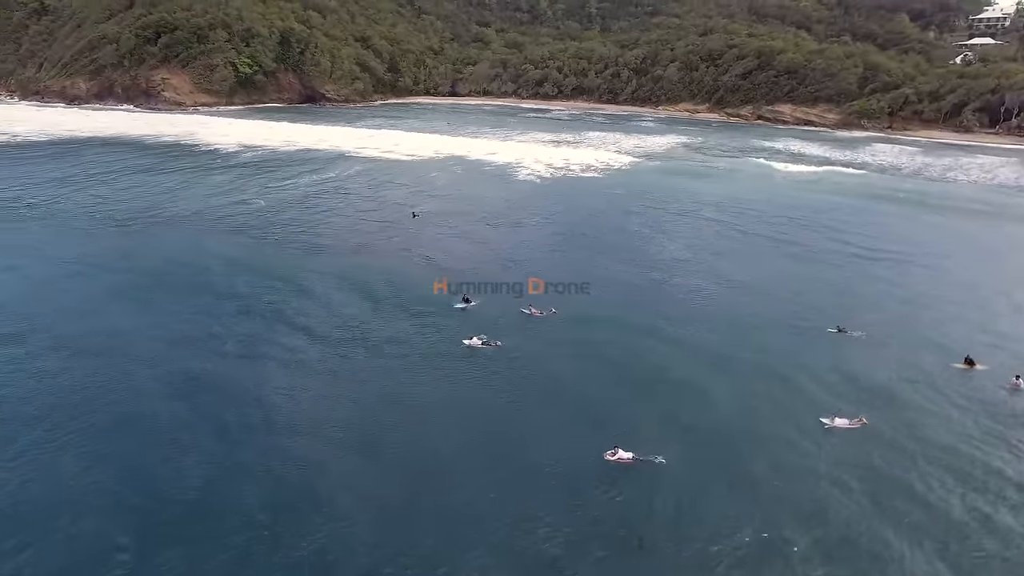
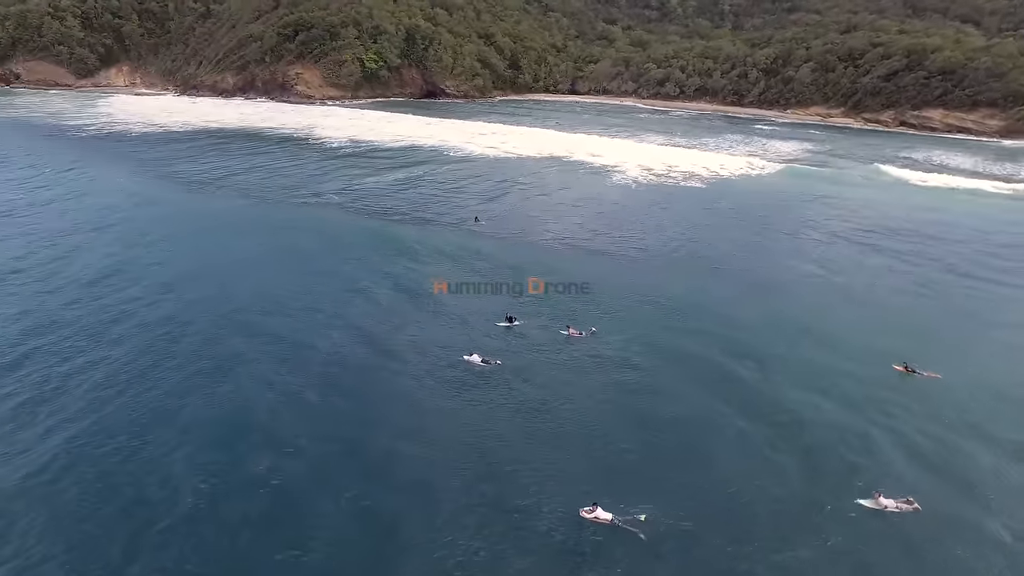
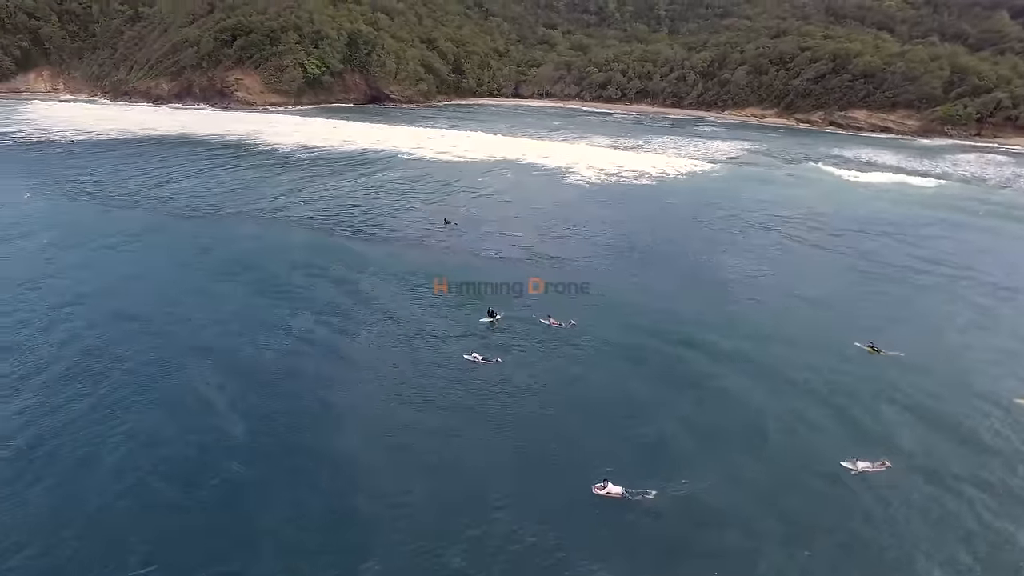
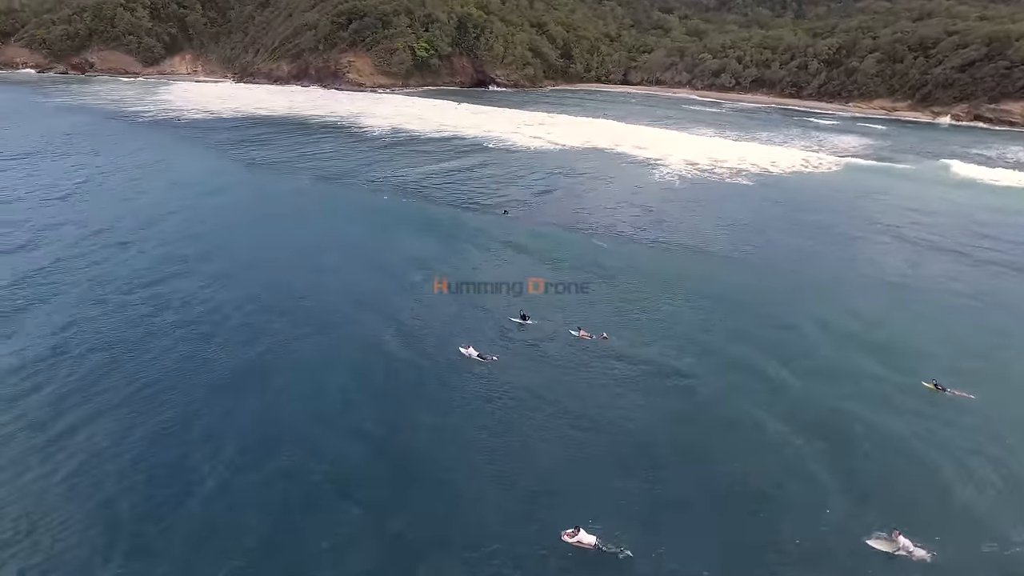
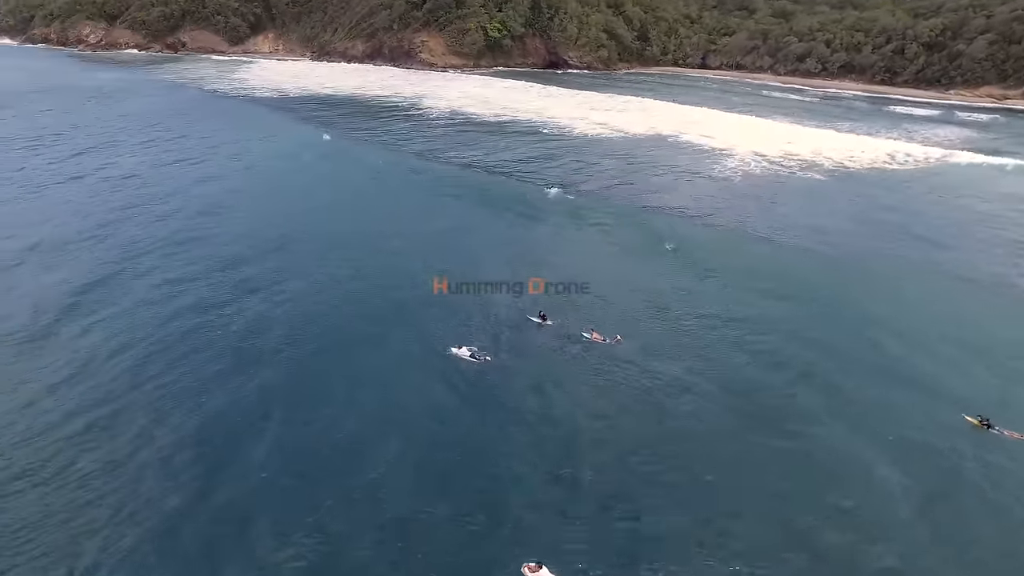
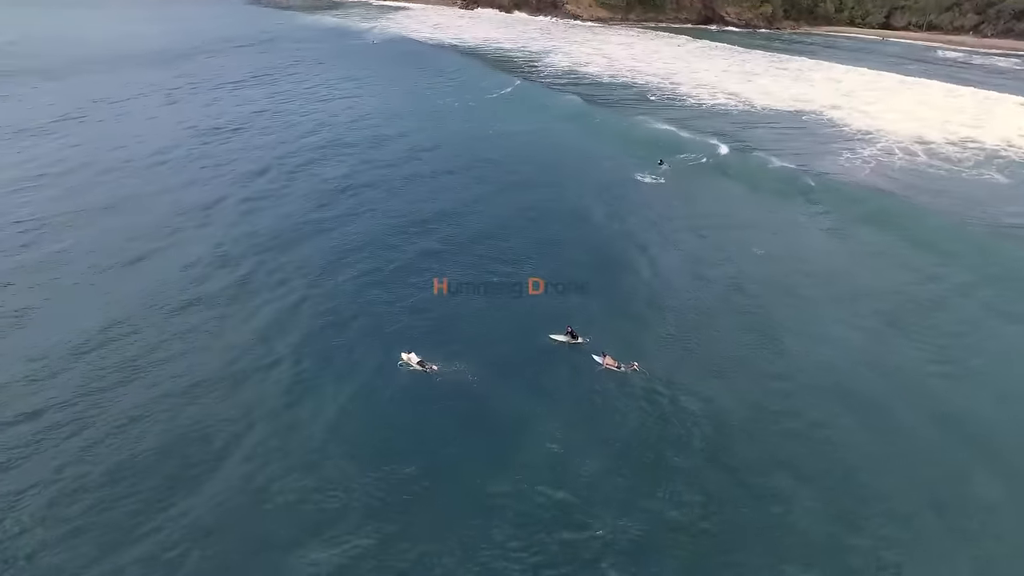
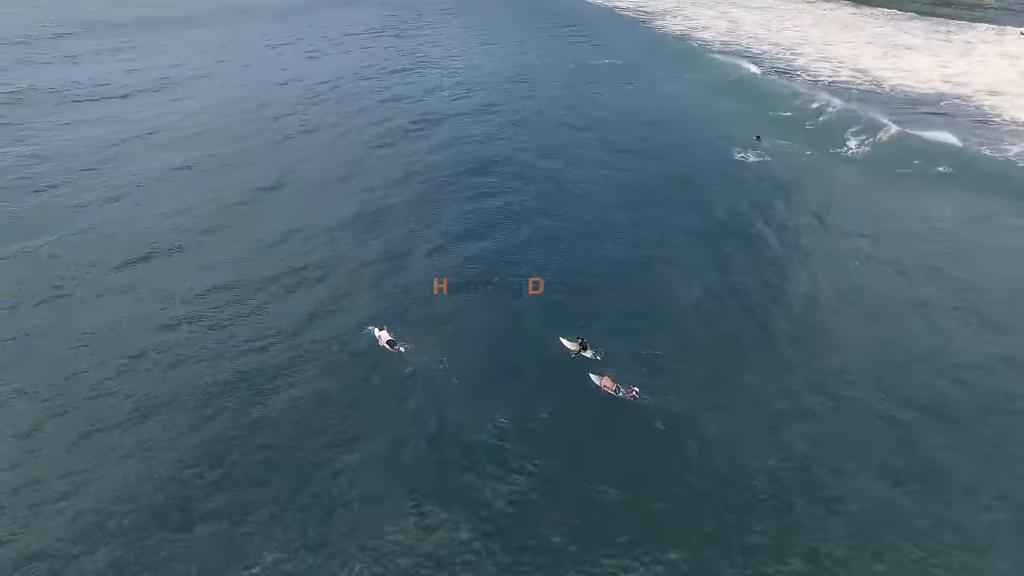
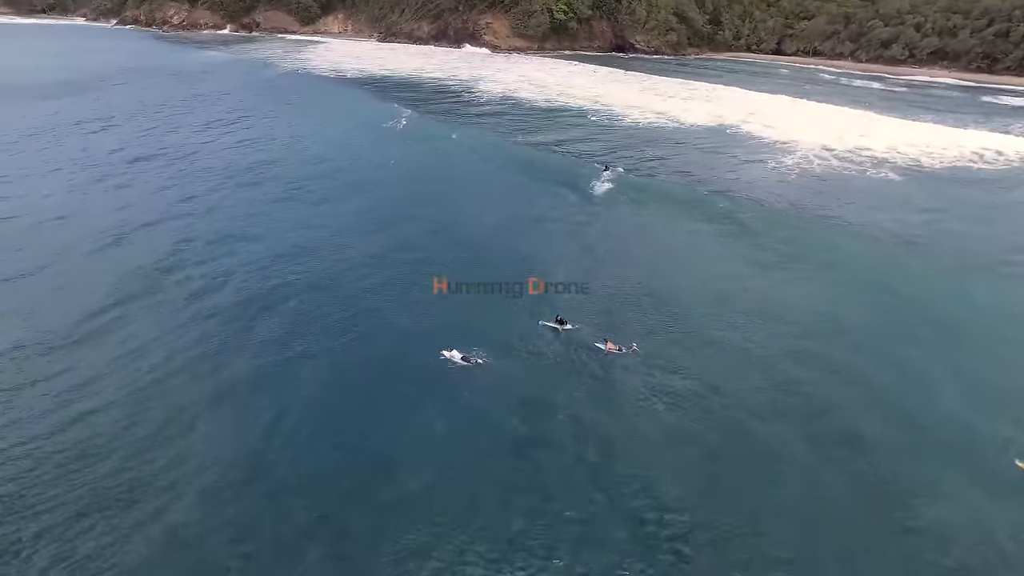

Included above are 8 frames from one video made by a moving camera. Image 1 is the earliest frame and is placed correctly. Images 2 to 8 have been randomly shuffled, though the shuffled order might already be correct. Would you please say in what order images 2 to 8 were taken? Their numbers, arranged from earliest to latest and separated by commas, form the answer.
3, 2, 4, 5, 8, 6, 7
